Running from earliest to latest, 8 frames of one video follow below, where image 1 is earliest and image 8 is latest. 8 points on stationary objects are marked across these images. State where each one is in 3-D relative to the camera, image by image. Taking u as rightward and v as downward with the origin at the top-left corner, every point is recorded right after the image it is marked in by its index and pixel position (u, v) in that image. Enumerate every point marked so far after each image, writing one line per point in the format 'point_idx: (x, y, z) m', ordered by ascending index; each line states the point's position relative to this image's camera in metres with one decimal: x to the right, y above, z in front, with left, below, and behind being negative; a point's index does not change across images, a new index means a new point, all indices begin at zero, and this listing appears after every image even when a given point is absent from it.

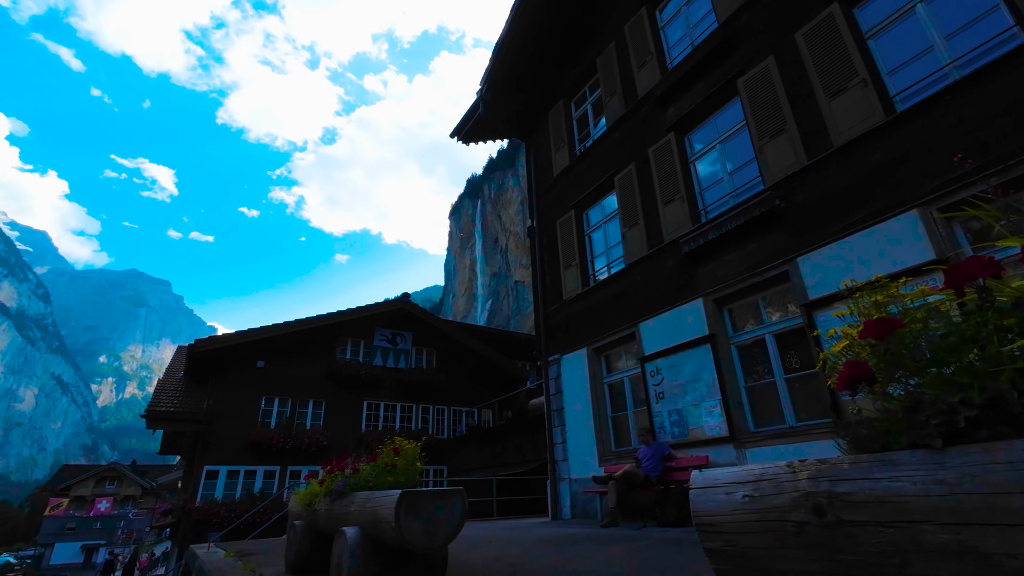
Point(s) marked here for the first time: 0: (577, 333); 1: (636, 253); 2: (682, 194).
0: (+1.3, -0.9, +9.5) m
1: (+2.2, +0.6, +8.5) m
2: (+2.8, +1.5, +7.8) m
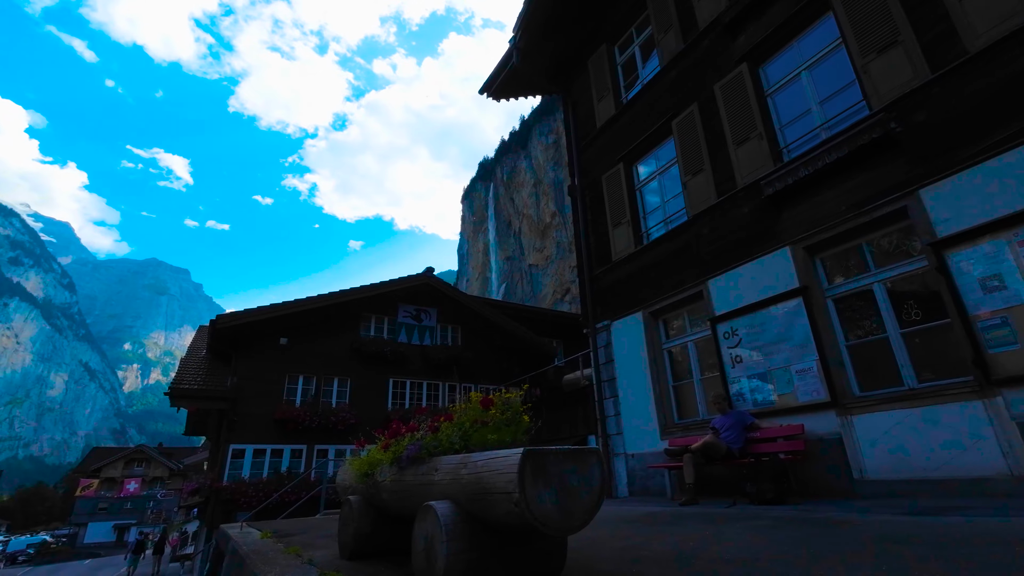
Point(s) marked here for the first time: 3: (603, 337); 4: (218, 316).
0: (+2.1, -0.1, +8.6) m
1: (+3.0, +1.3, +7.6) m
2: (+3.5, +2.2, +6.9) m
3: (+1.7, -0.9, +9.1) m
4: (-9.0, -0.8, +14.9) m
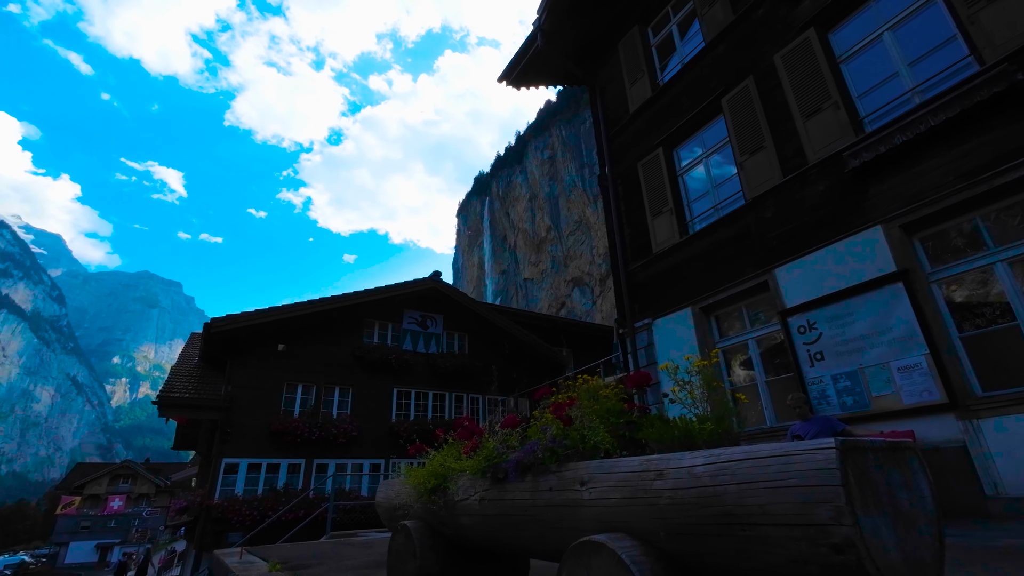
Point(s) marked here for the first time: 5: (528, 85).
0: (+2.7, 0.0, +7.8) m
1: (+3.5, +1.5, +6.8) m
2: (+4.1, +2.4, +6.1) m
3: (+2.2, -0.8, +8.3) m
4: (-8.5, -0.9, +13.9) m
5: (+0.3, +4.8, +11.5) m
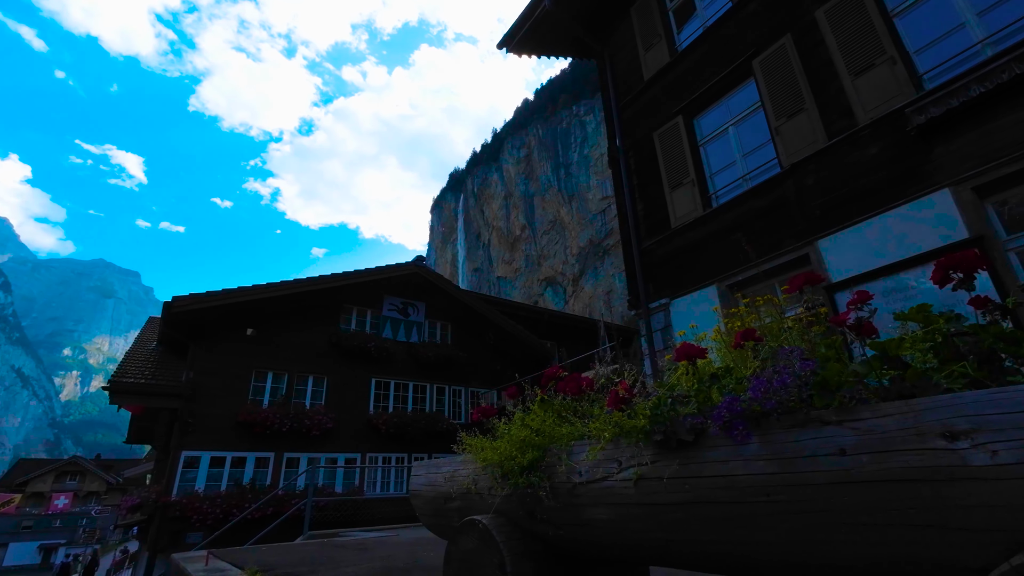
0: (+2.8, +0.3, +7.2) m
1: (+3.7, +1.8, +6.2) m
2: (+4.3, +2.7, +5.6) m
3: (+2.3, -0.5, +7.6) m
4: (-8.7, -0.2, +12.6) m
5: (+0.4, +5.2, +10.7) m
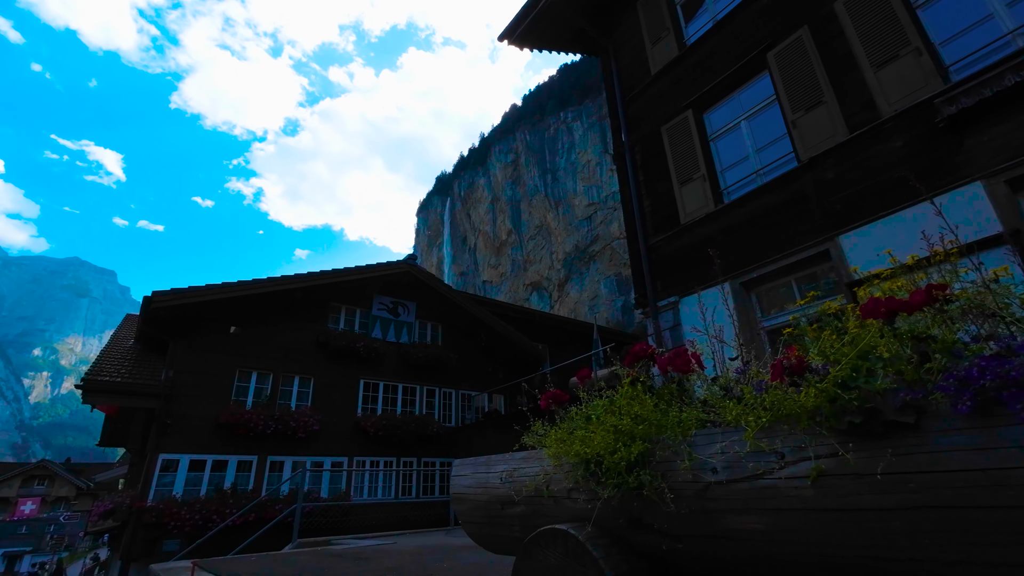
0: (+2.9, +0.4, +7.0) m
1: (+3.8, +1.8, +6.0) m
2: (+4.5, +2.7, +5.4) m
3: (+2.4, -0.4, +7.4) m
4: (-8.8, -0.1, +12.0) m
5: (+0.4, +5.2, +10.4) m
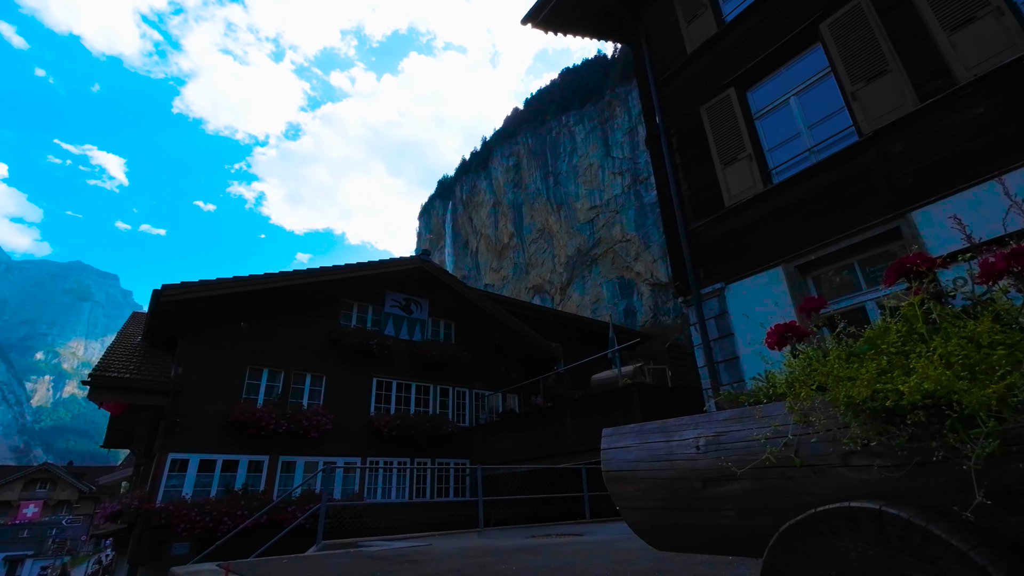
0: (+3.4, +0.6, +6.5) m
1: (+4.3, +2.0, +5.6) m
2: (+5.0, +2.9, +5.0) m
3: (+2.9, -0.2, +6.9) m
4: (-8.3, 0.0, +11.7) m
5: (+0.9, +5.4, +10.1) m
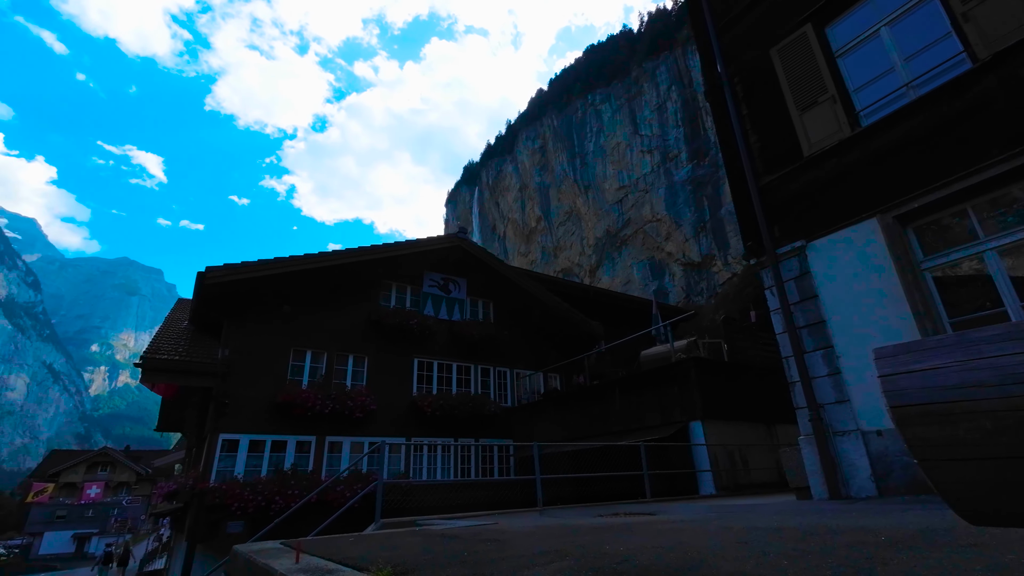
0: (+4.1, +1.1, +5.9) m
1: (+5.0, +2.6, +4.9) m
2: (+5.5, +3.4, +4.2) m
3: (+3.6, +0.3, +6.3) m
4: (-7.3, +0.5, +11.6) m
5: (+1.7, +6.0, +9.4) m
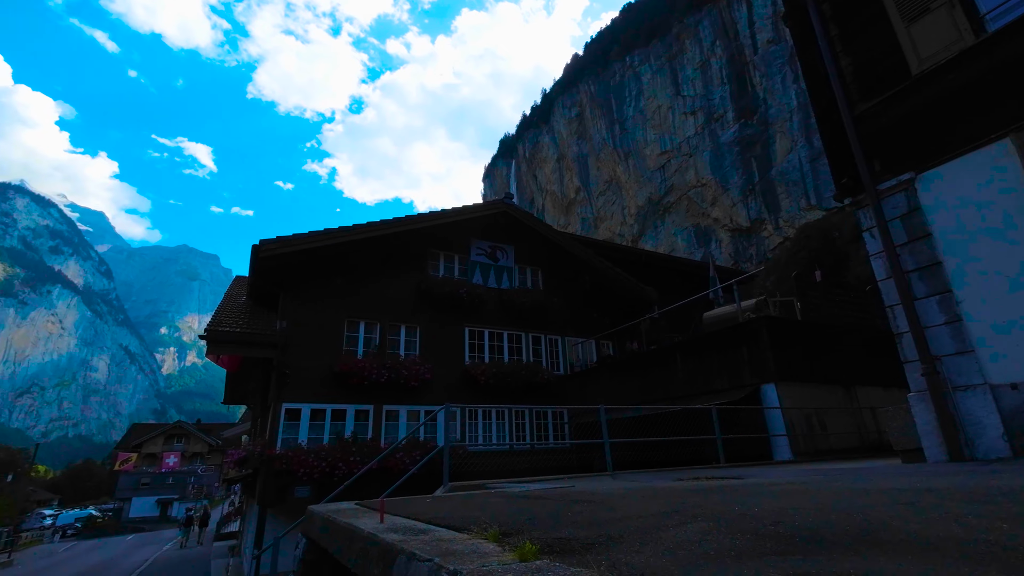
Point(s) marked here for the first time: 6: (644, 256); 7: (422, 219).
0: (+4.8, +1.8, +5.0) m
1: (+5.5, +3.2, +3.9) m
2: (+6.0, +4.1, +3.1) m
3: (+4.4, +1.0, +5.5) m
4: (-6.0, +1.1, +11.8) m
5: (+2.5, +6.8, +8.4) m
6: (+4.8, +1.2, +17.8) m
7: (-2.6, +2.0, +14.1) m
